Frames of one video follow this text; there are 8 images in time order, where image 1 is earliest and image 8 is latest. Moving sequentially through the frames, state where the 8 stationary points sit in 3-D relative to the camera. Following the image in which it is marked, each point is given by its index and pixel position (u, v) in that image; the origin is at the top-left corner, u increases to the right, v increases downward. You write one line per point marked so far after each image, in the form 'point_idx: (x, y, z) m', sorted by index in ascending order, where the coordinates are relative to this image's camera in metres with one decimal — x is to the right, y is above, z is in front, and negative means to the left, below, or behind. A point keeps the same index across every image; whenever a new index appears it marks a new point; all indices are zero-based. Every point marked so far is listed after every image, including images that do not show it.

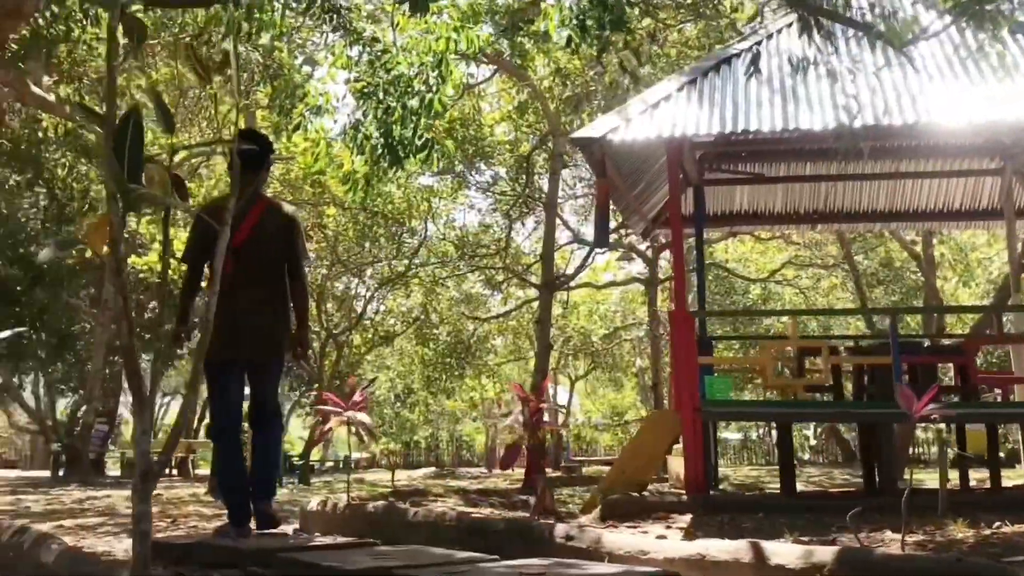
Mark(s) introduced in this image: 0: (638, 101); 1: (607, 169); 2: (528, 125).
0: (+1.0, +1.4, +7.1) m
1: (+0.7, +0.9, +7.1) m
2: (+0.2, +2.2, +13.1) m
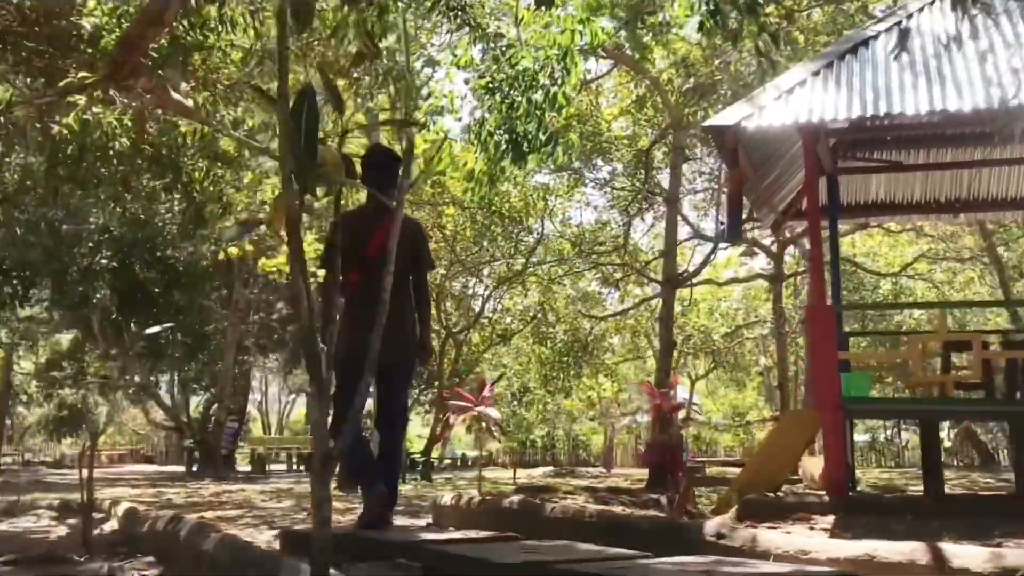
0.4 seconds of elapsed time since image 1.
0: (+1.9, +1.4, +6.9) m
1: (+1.6, +0.9, +6.8) m
2: (+1.8, +2.3, +12.9) m
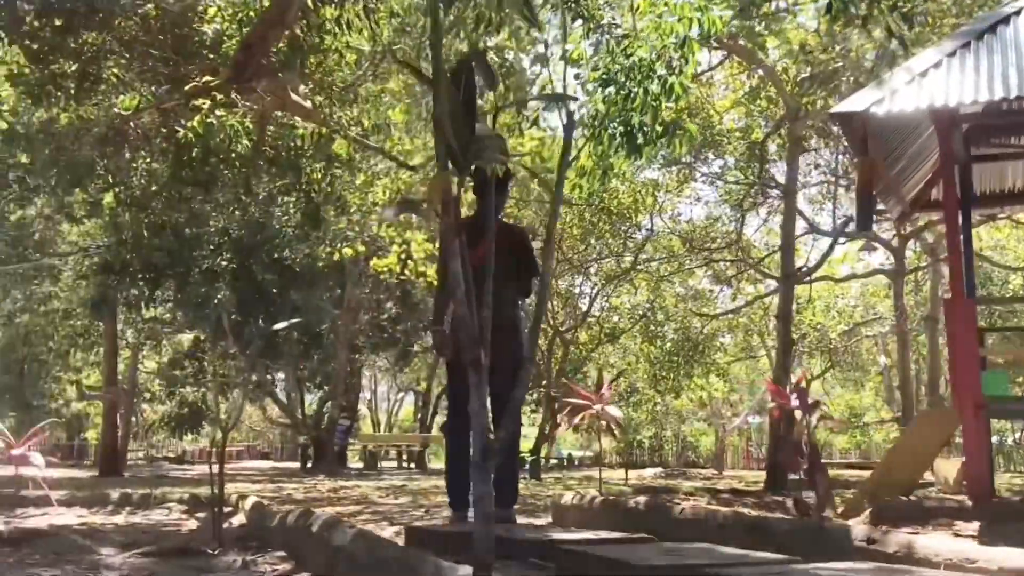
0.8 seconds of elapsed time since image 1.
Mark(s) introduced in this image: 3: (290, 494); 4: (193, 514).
0: (+2.6, +1.5, +6.5) m
1: (+2.4, +1.0, +6.5) m
2: (+3.2, +2.3, +12.5) m
3: (-1.9, -1.7, +8.1) m
4: (-2.3, -1.7, +7.1) m
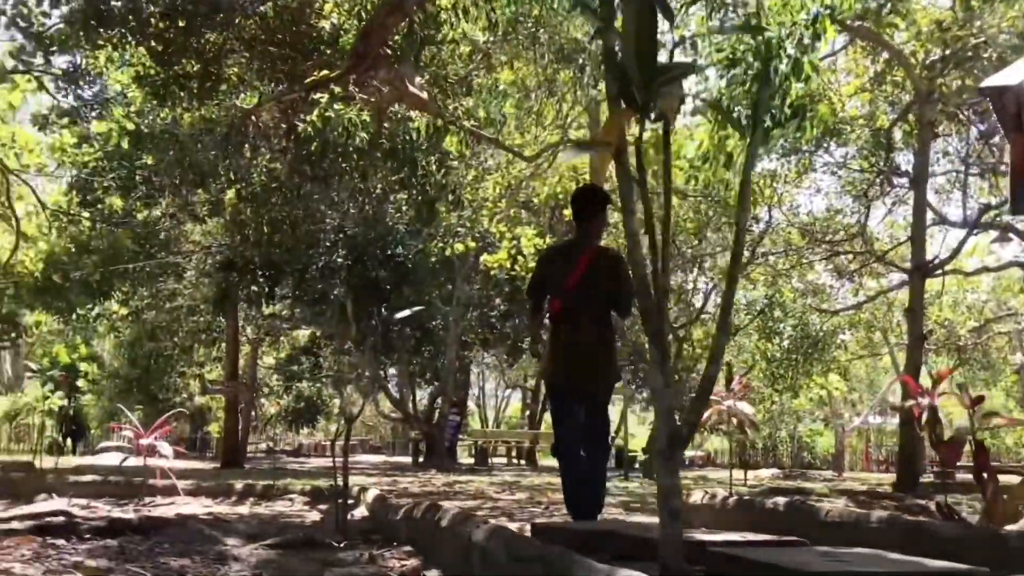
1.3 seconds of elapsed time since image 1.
0: (+3.4, +1.5, +6.0) m
1: (+3.2, +1.0, +6.1) m
2: (+4.7, +2.4, +11.9) m
3: (-0.9, -1.7, +8.1) m
4: (-1.5, -1.6, +7.1) m
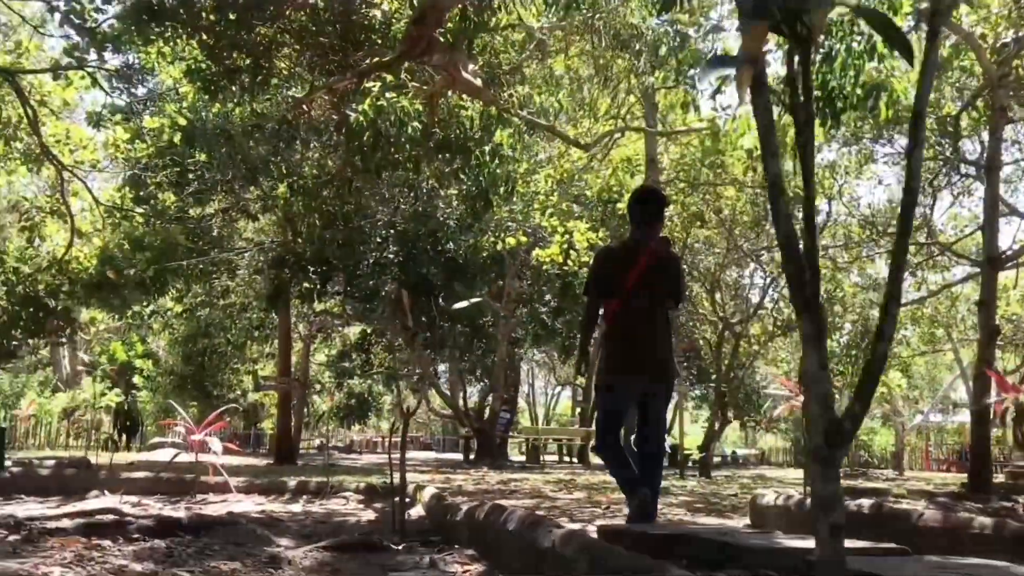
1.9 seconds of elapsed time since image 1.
0: (+3.7, +1.6, +5.7) m
1: (+3.5, +1.1, +5.7) m
2: (+5.3, +2.5, +11.5) m
3: (-0.4, -1.6, +7.9) m
4: (-1.1, -1.6, +7.0) m
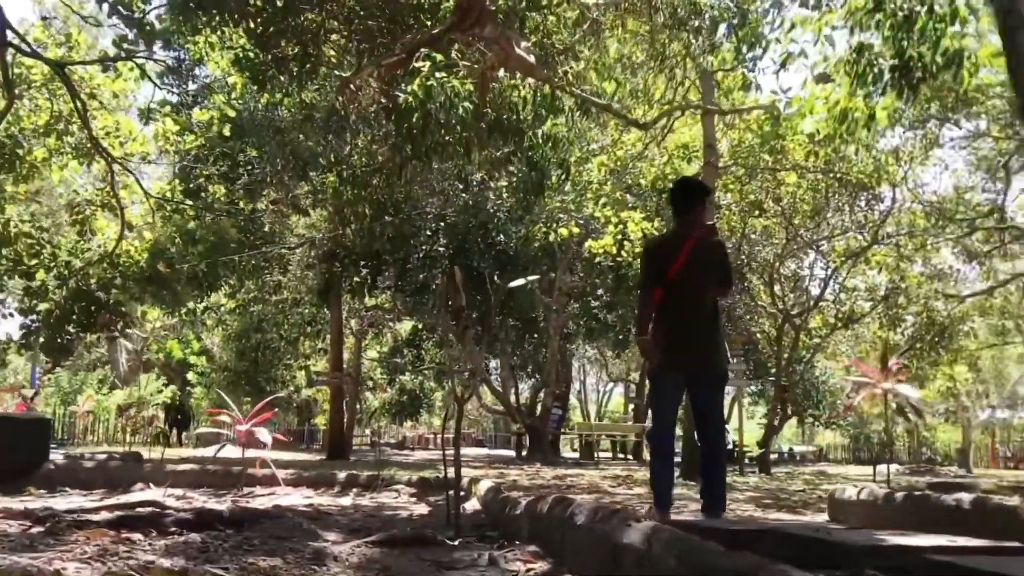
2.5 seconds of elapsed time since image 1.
0: (+4.0, +1.7, +5.2) m
1: (+3.8, +1.2, +5.3) m
2: (+5.9, +2.6, +10.9) m
3: (0.0, -1.5, +7.7) m
4: (-0.7, -1.5, +6.8) m
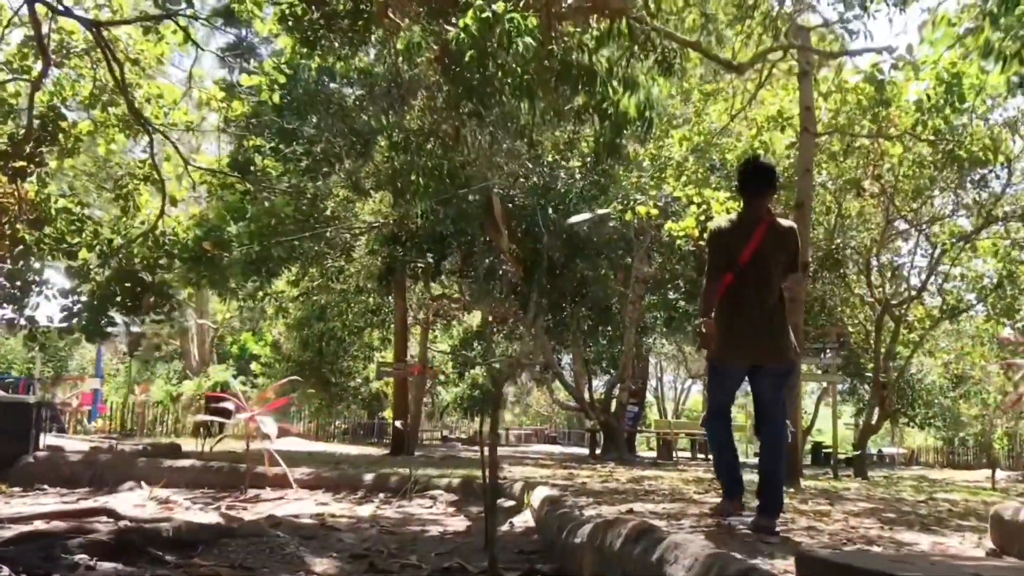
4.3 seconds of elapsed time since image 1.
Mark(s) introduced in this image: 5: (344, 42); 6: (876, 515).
0: (+4.4, +1.9, +4.0) m
1: (+4.1, +1.3, +4.1) m
2: (+6.6, +2.8, +9.6) m
3: (+0.5, -1.4, +6.8) m
4: (-0.2, -1.3, +6.0) m
5: (-1.3, +1.9, +7.2) m
6: (+1.9, -1.1, +4.7) m
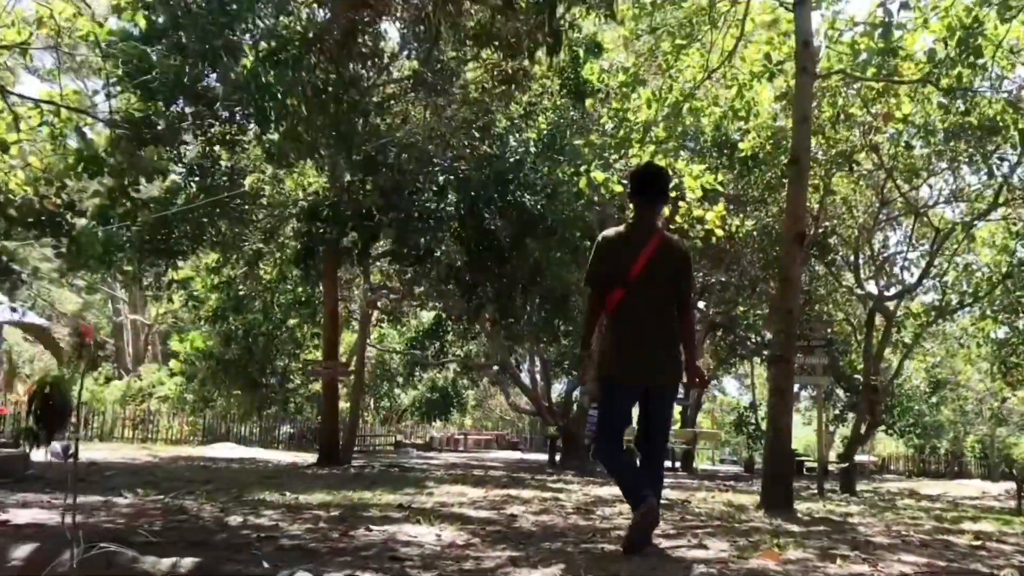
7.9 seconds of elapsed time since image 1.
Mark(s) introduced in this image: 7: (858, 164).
0: (+4.0, +2.0, +2.4) m
1: (+3.8, +1.5, +2.5) m
2: (+6.1, +2.9, +8.1) m
3: (0.0, -1.2, +5.1) m
4: (-0.7, -1.1, +4.2) m
5: (-1.8, +2.1, +5.5) m
6: (+1.4, -1.0, +3.0) m
7: (+4.0, +1.4, +11.2) m
